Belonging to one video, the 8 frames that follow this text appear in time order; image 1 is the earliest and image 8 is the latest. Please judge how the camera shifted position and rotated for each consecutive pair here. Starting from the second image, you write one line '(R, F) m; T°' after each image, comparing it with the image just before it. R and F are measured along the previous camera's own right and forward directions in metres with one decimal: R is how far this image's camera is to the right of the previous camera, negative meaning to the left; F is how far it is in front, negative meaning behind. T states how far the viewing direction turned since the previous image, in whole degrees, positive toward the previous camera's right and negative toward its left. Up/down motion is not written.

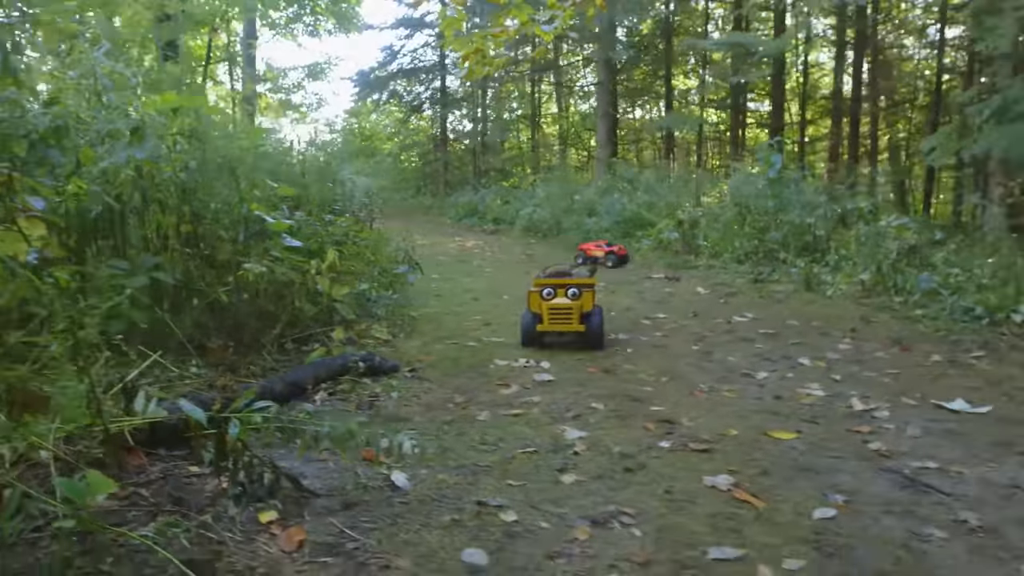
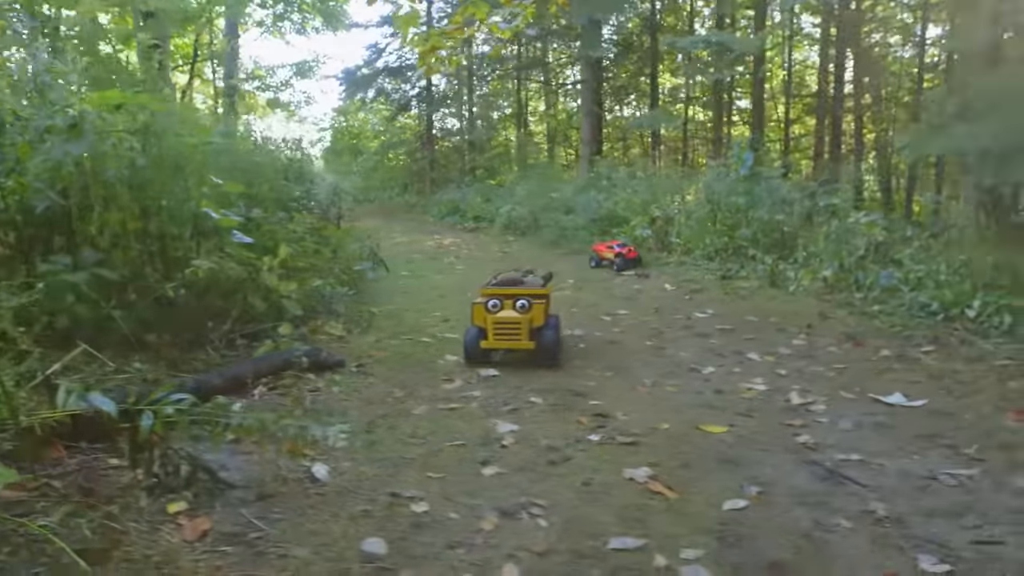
(+0.3, 0.0) m; 0°
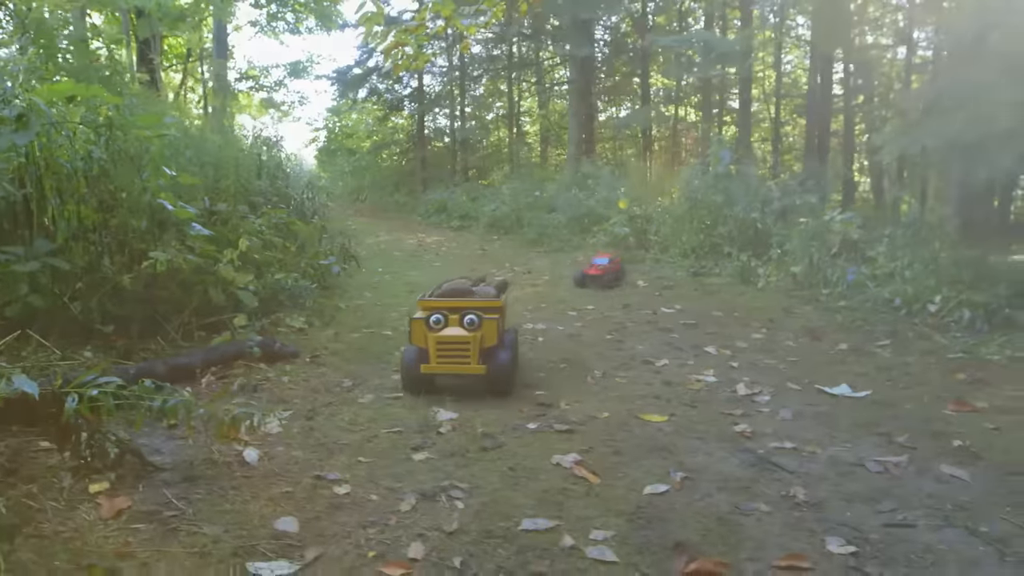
(+0.3, 0.0) m; 0°
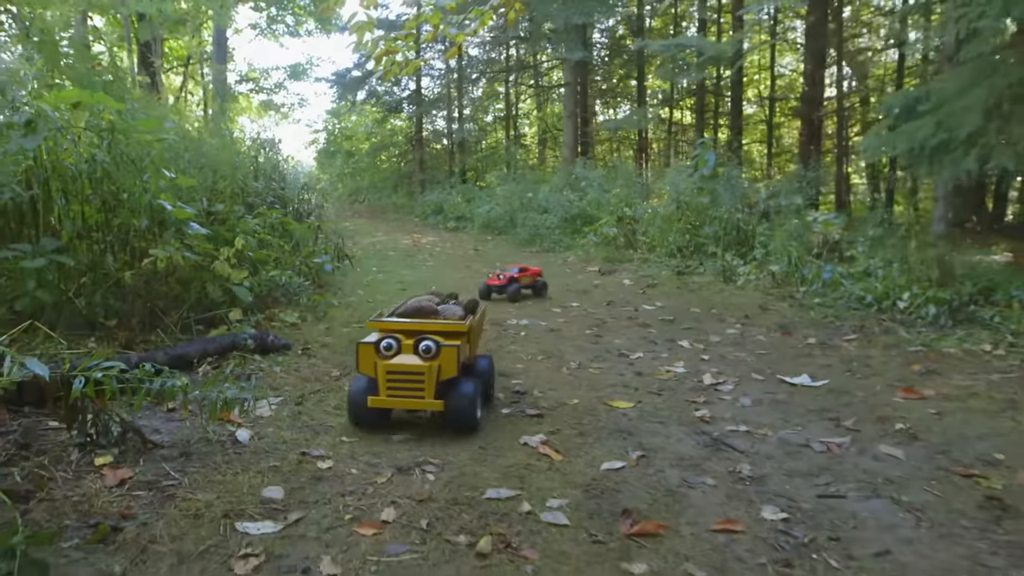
(+0.1, -0.3) m; 0°
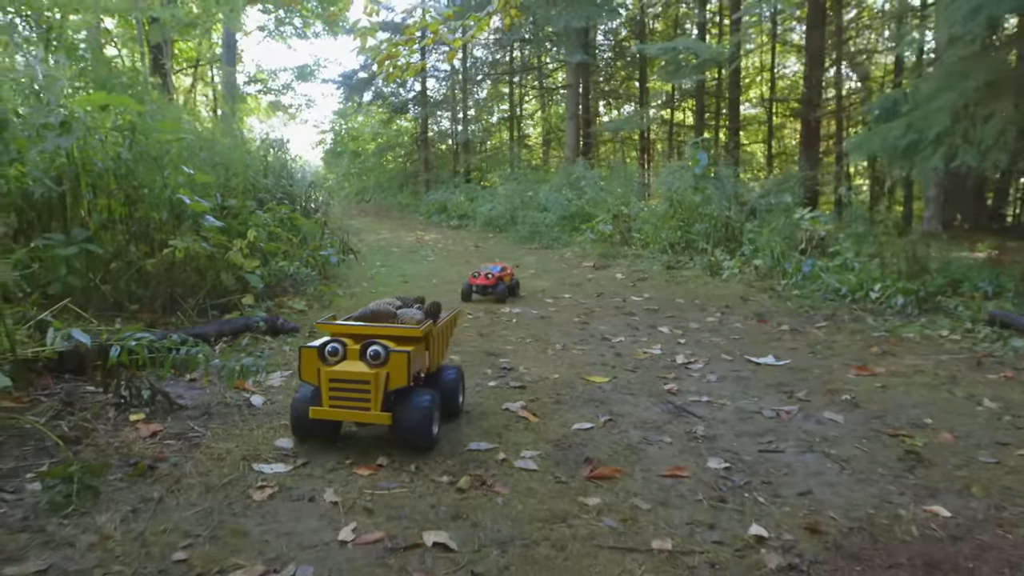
(+0.1, -0.4) m; 0°
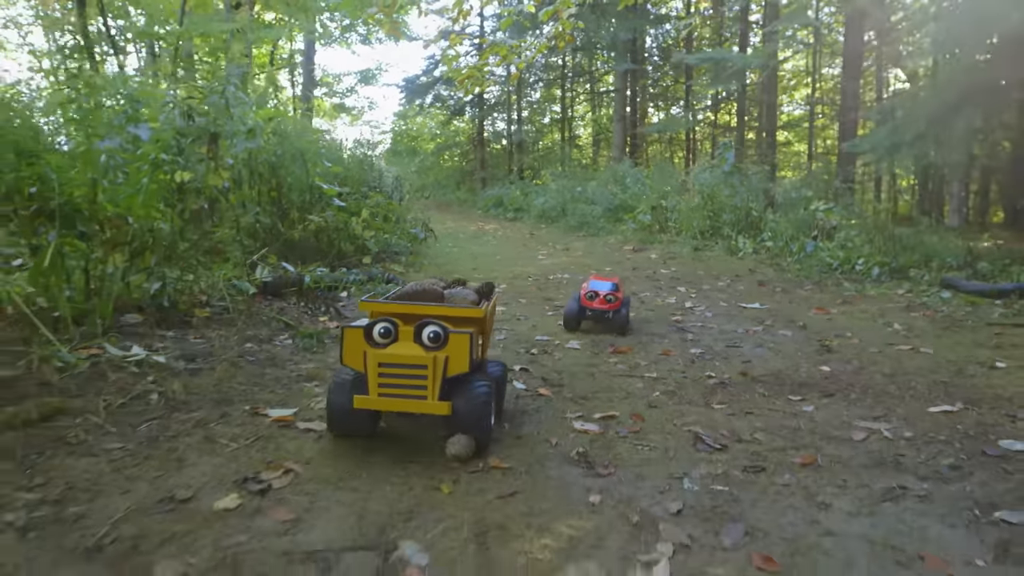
(0.0, -1.8) m; -4°
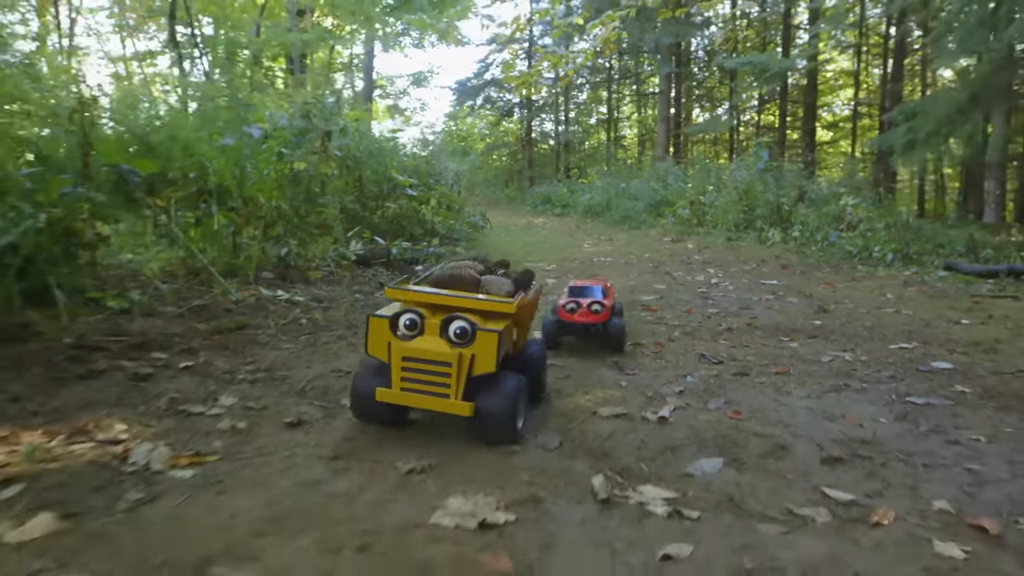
(0.0, -1.1) m; -3°
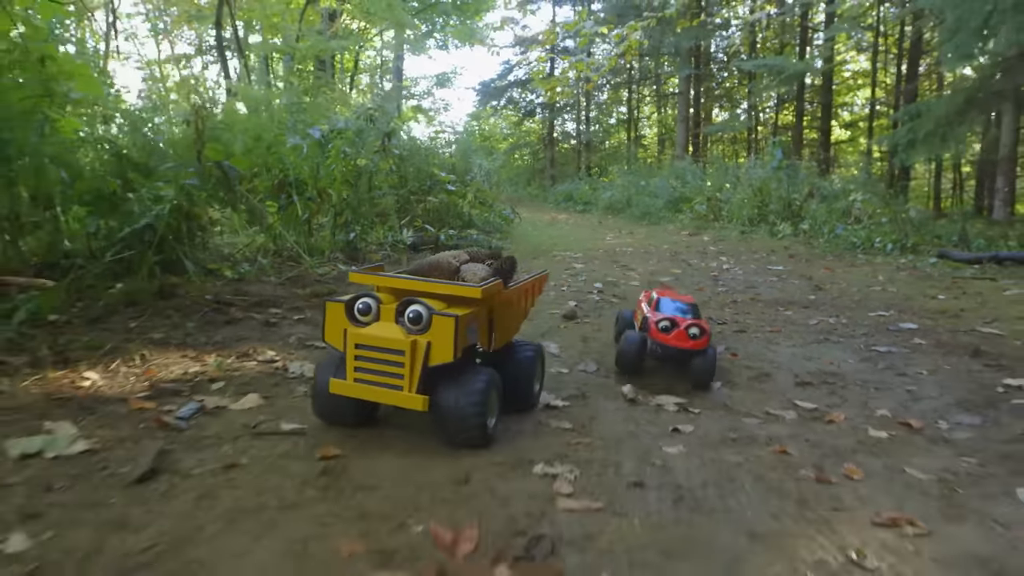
(-0.1, -0.9) m; -1°
